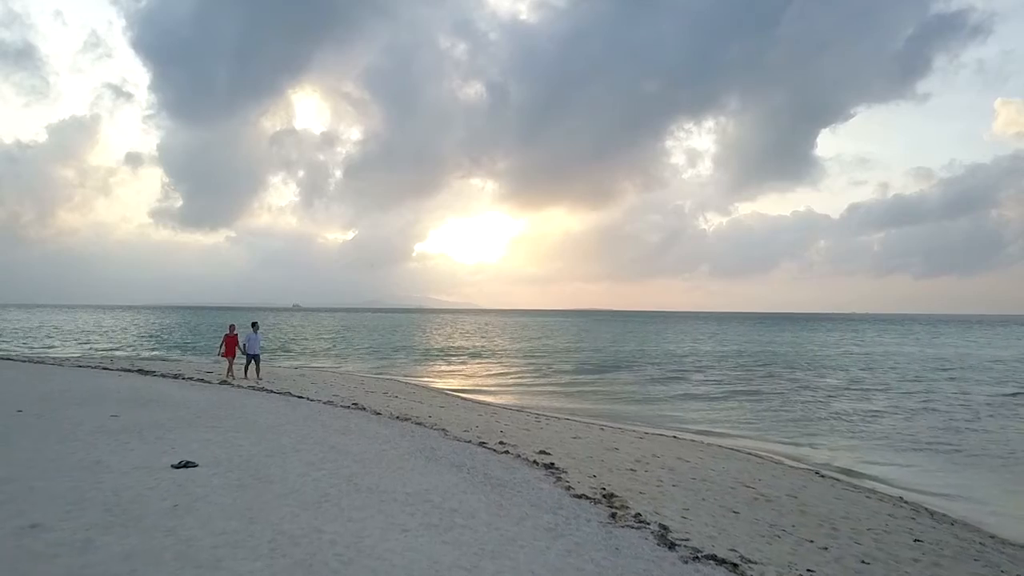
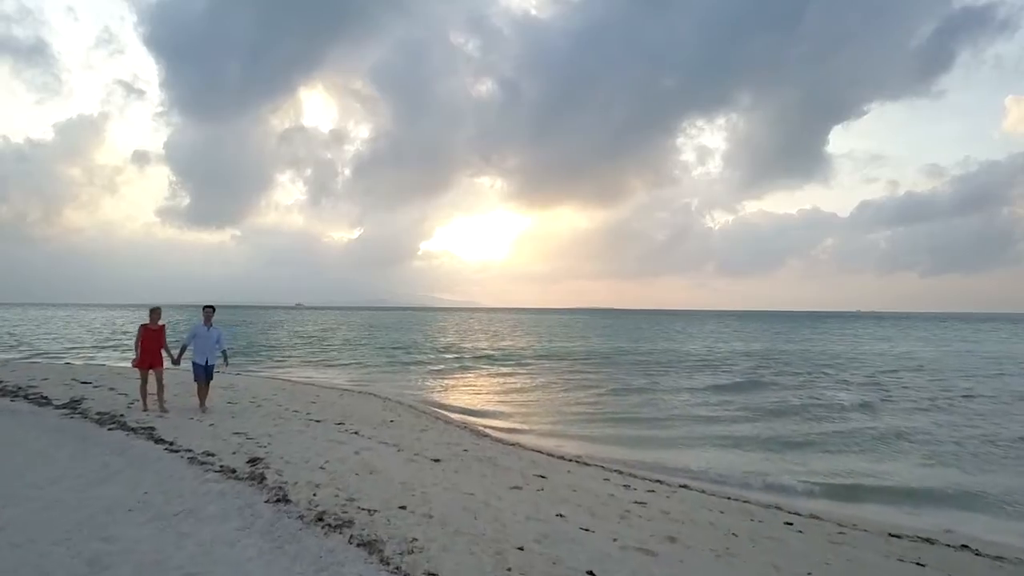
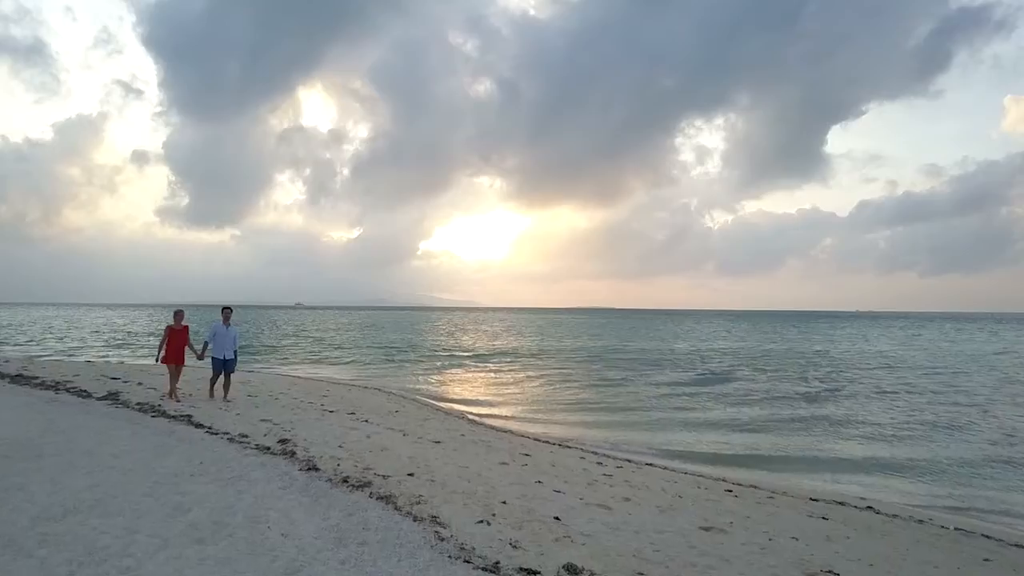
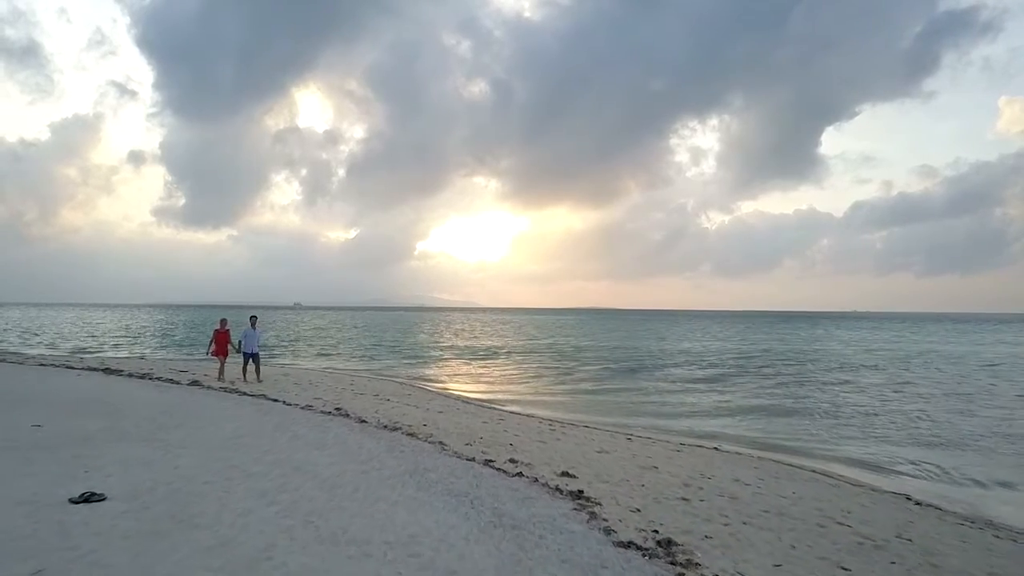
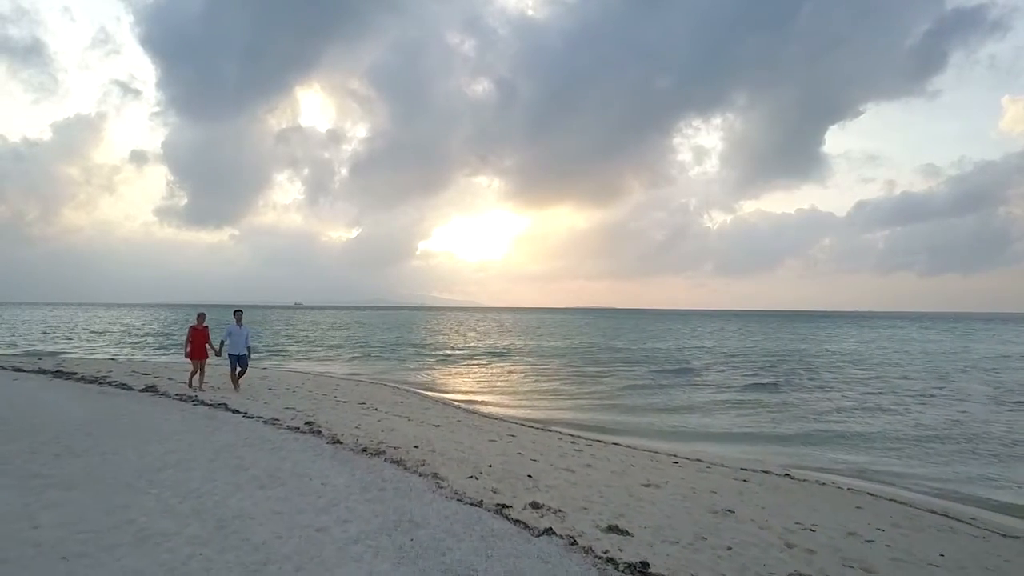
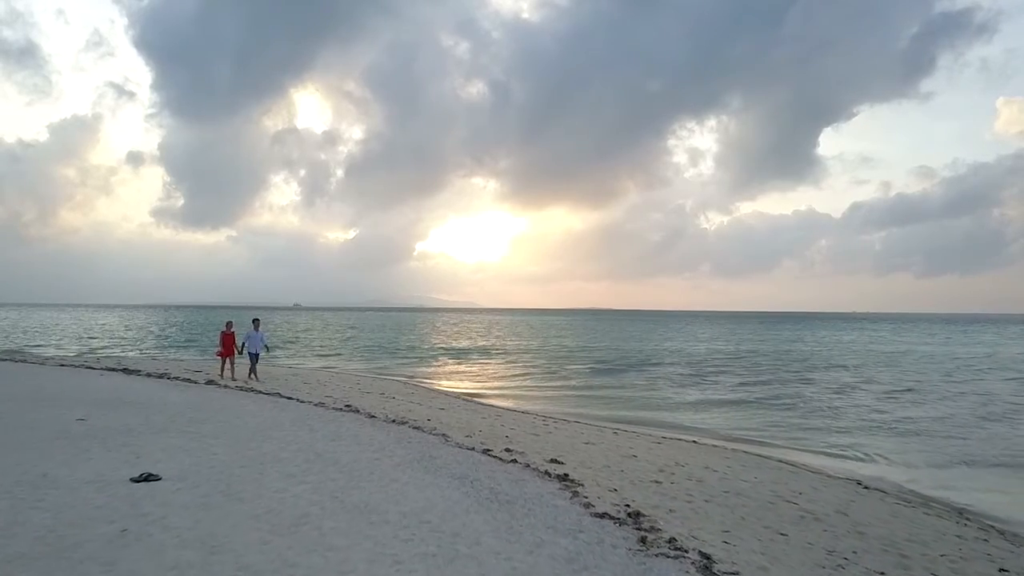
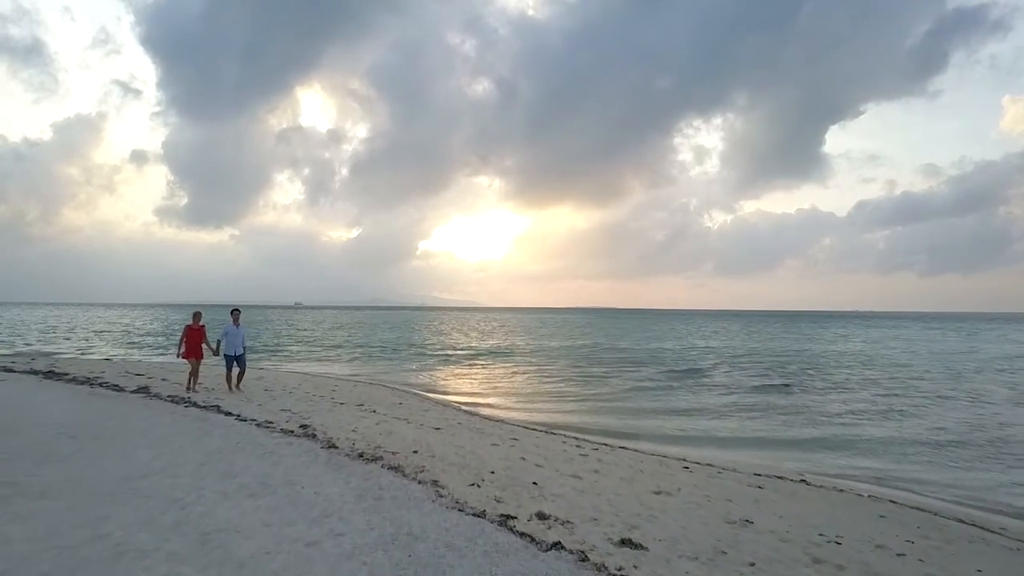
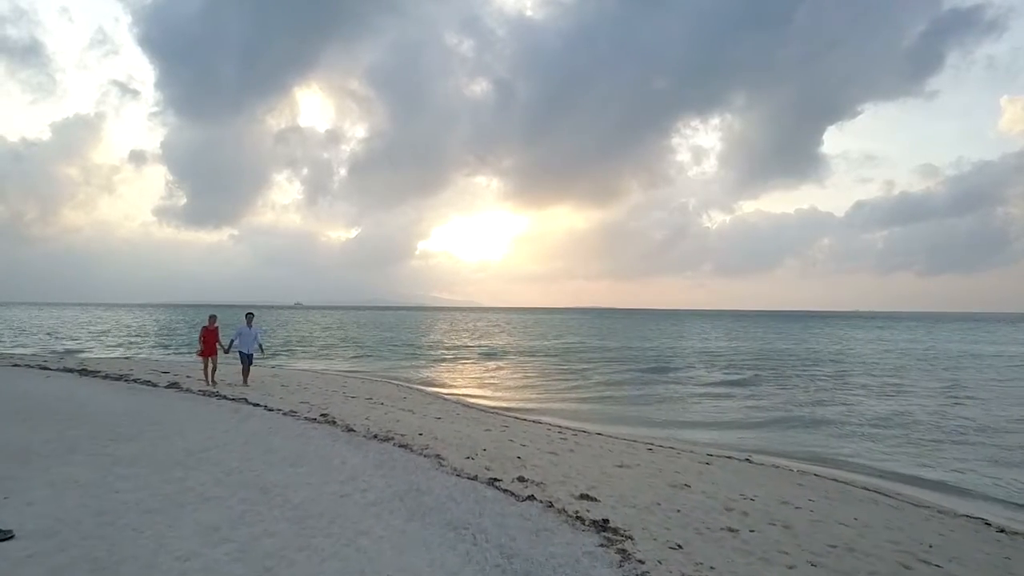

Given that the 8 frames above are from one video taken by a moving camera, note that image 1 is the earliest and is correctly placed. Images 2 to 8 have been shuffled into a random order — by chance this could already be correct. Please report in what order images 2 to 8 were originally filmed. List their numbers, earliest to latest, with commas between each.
6, 4, 8, 5, 7, 3, 2
